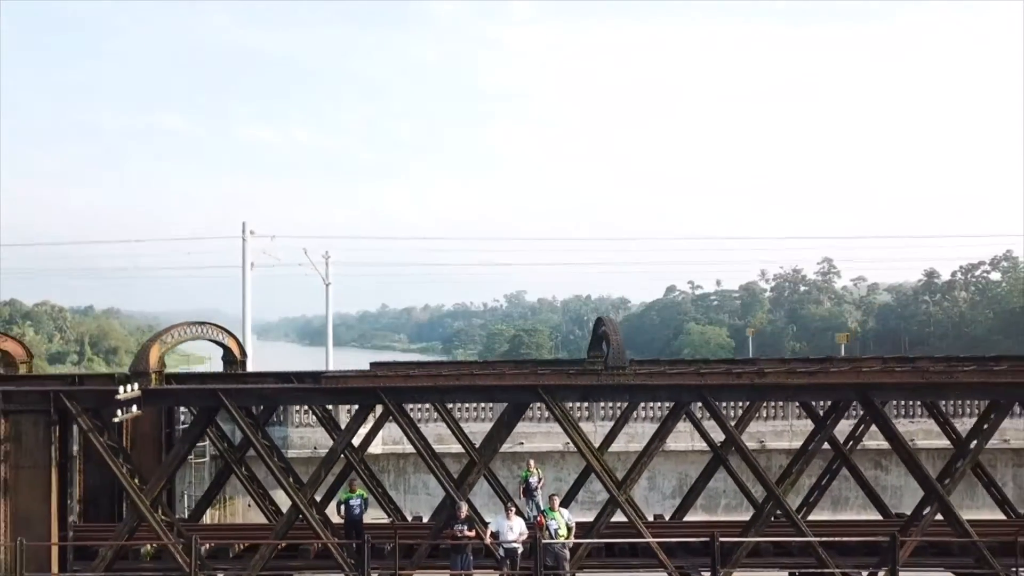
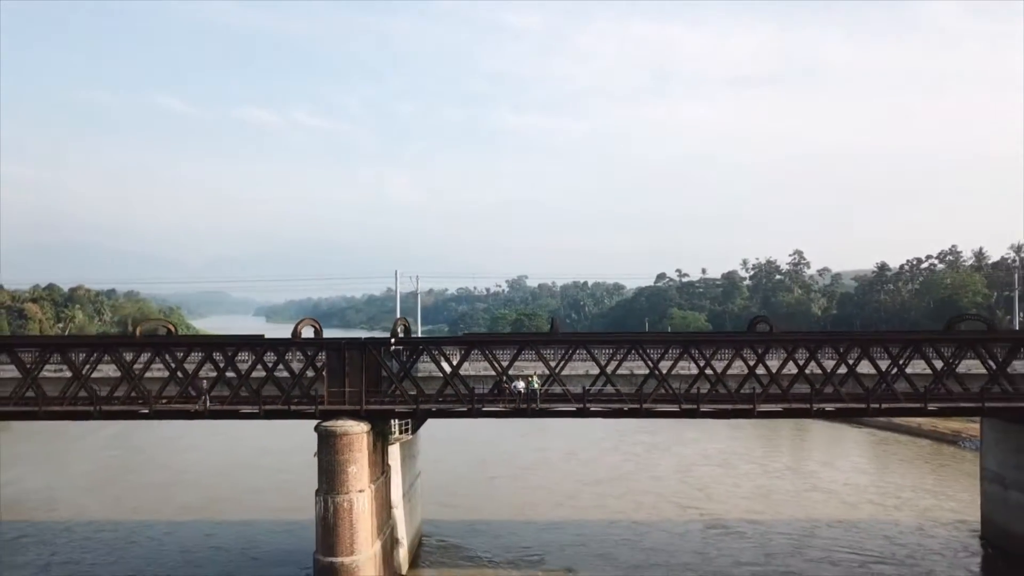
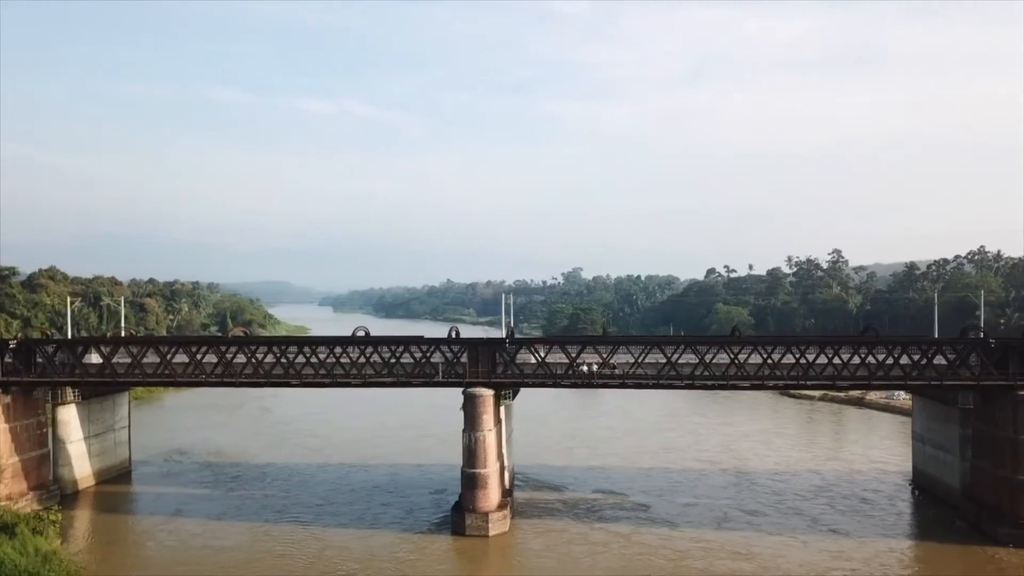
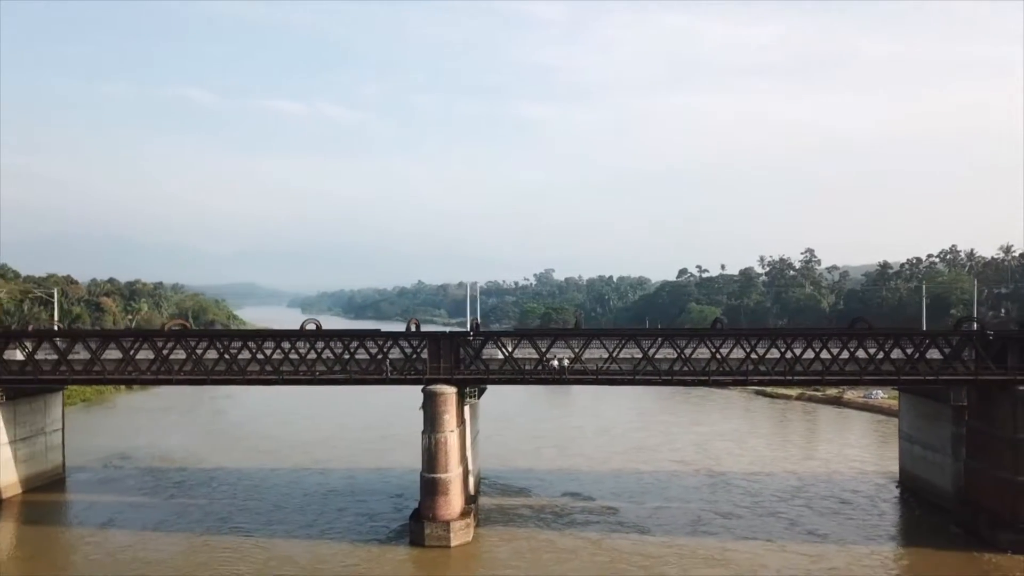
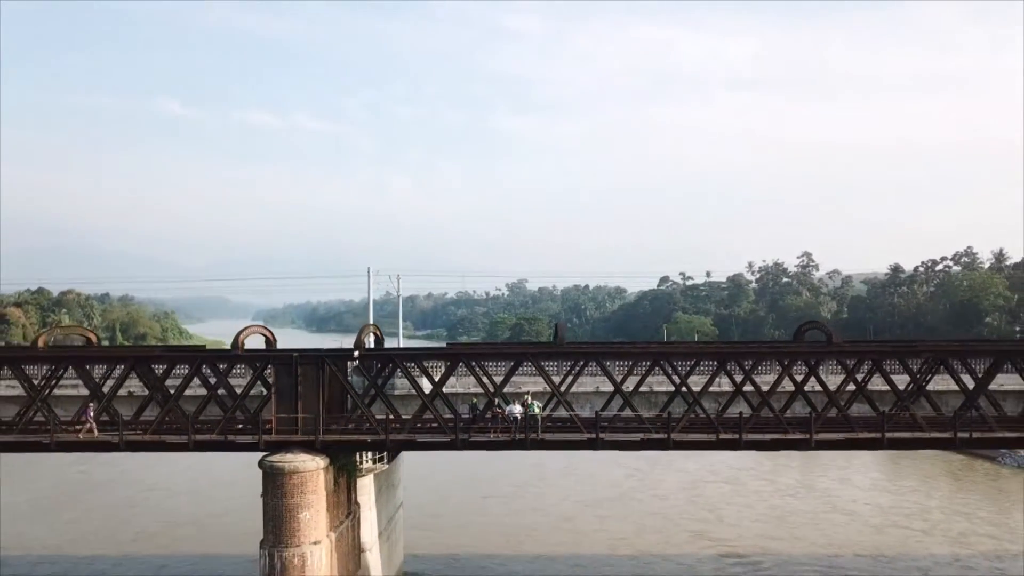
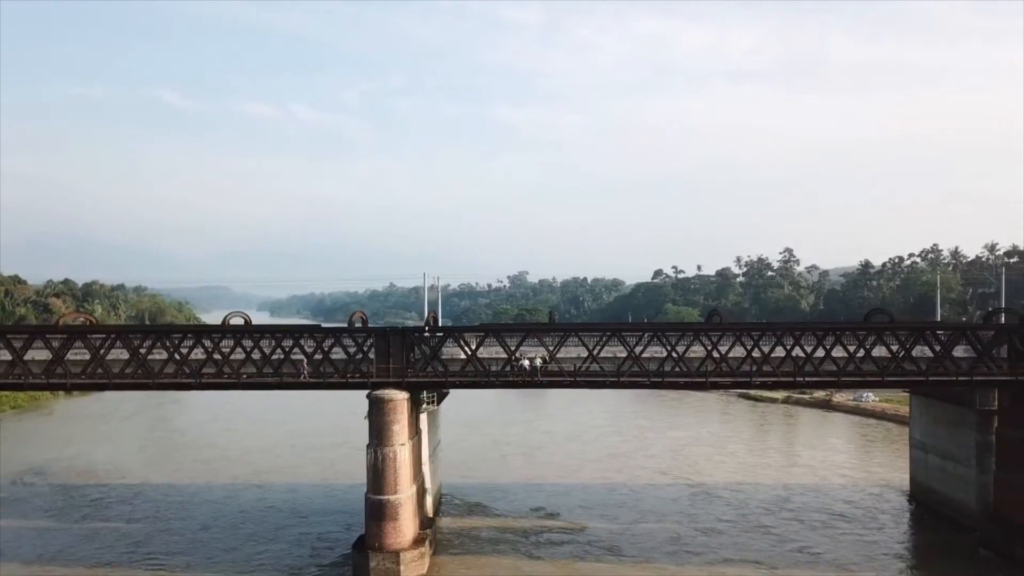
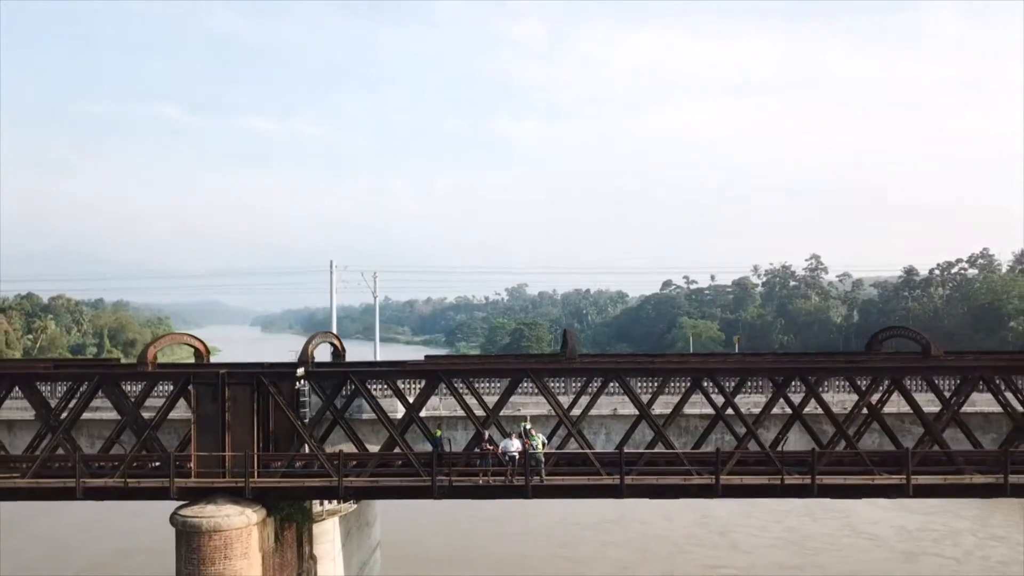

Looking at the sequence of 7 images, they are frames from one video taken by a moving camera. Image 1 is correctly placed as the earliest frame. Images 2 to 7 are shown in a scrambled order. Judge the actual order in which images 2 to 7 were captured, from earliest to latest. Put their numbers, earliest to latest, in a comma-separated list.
7, 5, 2, 6, 4, 3
